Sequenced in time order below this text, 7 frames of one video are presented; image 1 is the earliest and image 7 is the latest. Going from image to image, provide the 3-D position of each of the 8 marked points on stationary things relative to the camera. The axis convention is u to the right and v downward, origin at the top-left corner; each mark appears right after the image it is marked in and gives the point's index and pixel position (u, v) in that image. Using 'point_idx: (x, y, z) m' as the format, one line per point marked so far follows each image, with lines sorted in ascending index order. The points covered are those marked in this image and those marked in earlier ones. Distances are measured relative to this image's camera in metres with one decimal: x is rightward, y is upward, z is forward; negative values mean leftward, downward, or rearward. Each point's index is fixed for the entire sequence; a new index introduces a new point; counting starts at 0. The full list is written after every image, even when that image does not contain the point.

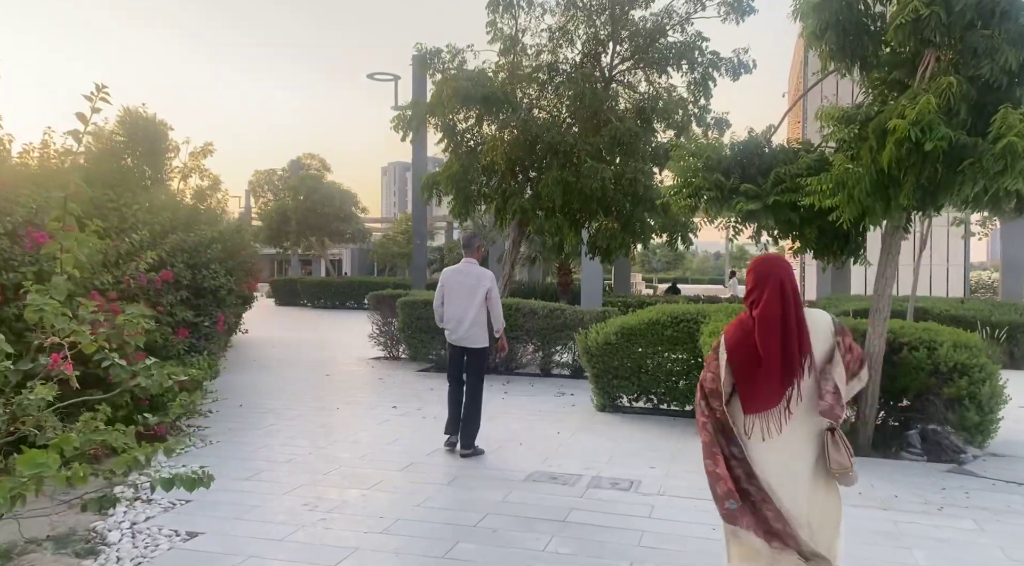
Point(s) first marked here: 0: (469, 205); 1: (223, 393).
0: (-0.6, +1.1, +13.5) m
1: (-3.5, -1.3, +11.6) m
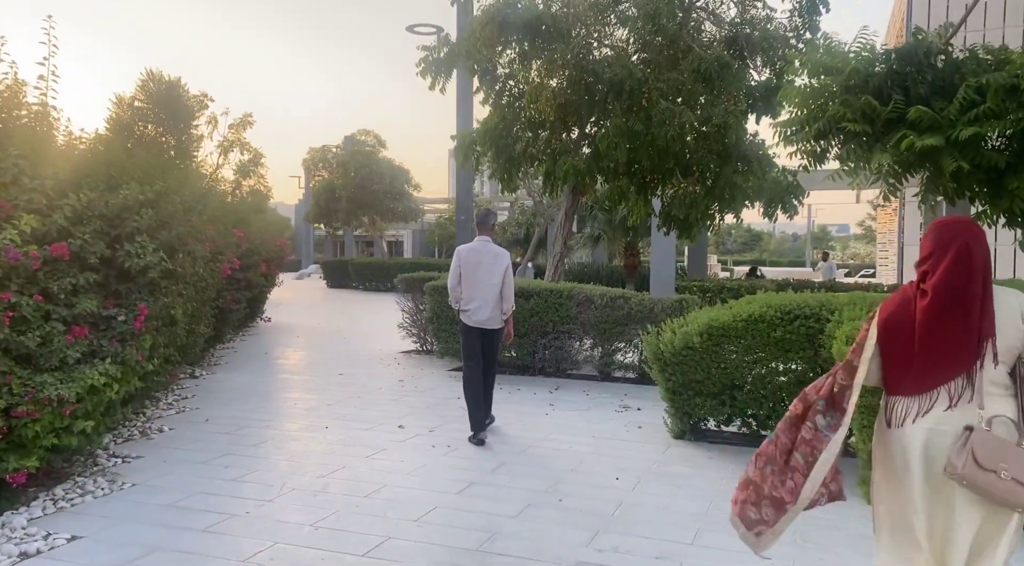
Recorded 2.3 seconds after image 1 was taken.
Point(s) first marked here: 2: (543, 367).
0: (0.0, +1.3, +11.0) m
1: (-3.0, -1.1, +9.3) m
2: (+0.3, -0.9, +10.7) m
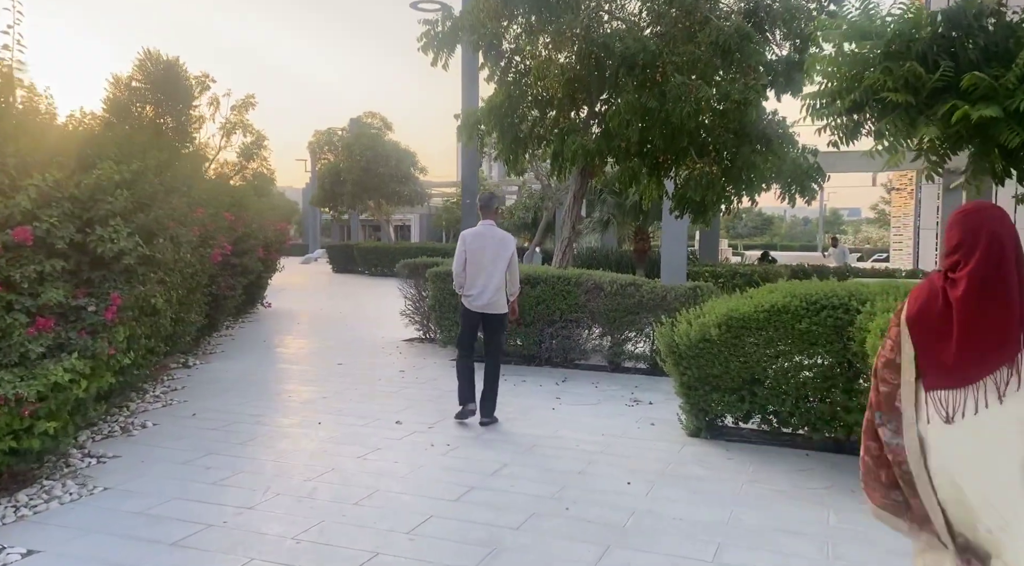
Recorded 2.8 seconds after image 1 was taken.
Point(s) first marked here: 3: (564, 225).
0: (+0.1, +1.5, +10.5) m
1: (-3.0, -1.0, +8.8) m
2: (+0.4, -0.8, +10.2) m
3: (+0.6, +0.7, +11.2) m
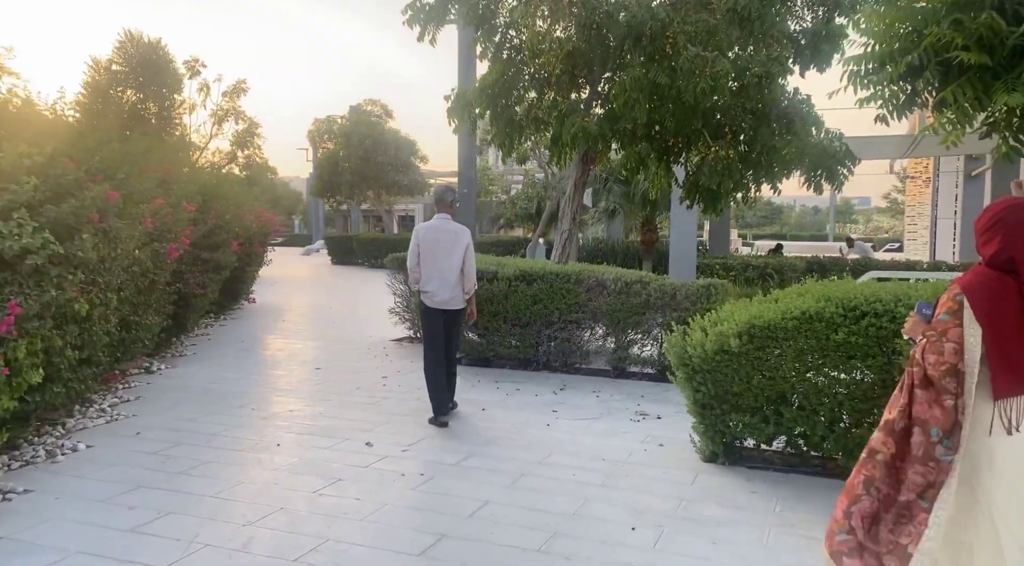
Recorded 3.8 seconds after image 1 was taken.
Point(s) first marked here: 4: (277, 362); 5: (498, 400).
0: (0.0, +1.5, +9.5) m
1: (-3.1, -1.0, +7.9) m
2: (+0.3, -0.7, +9.3) m
3: (+0.6, +0.7, +10.3) m
4: (-2.5, -0.9, +10.3) m
5: (-0.1, -1.0, +7.8) m
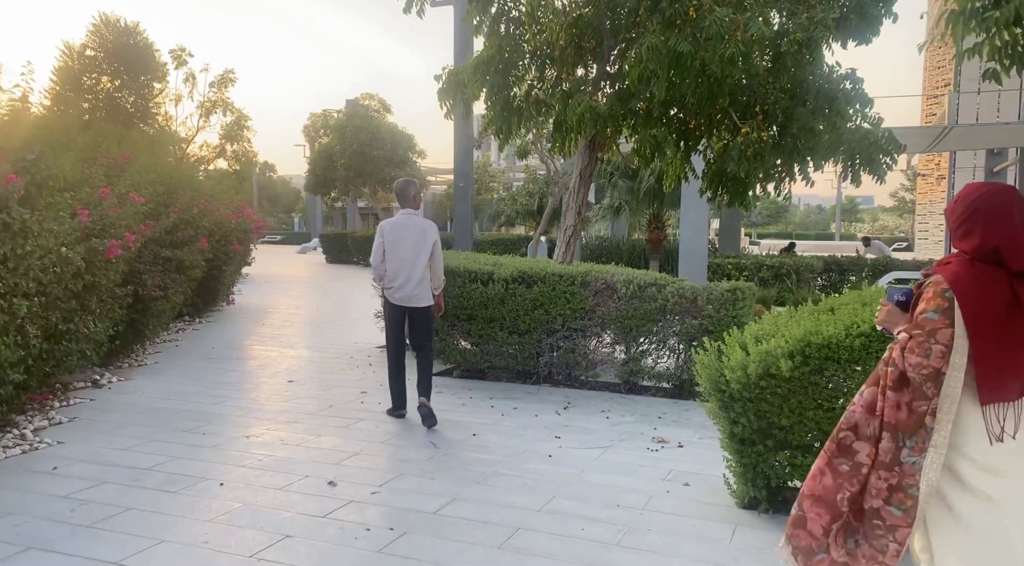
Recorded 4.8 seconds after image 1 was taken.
0: (0.0, +1.5, +8.4) m
1: (-3.1, -1.0, +6.8) m
2: (+0.3, -0.8, +8.2) m
3: (+0.5, +0.7, +9.2) m
4: (-2.6, -0.9, +9.2) m
5: (-0.2, -1.0, +6.7) m
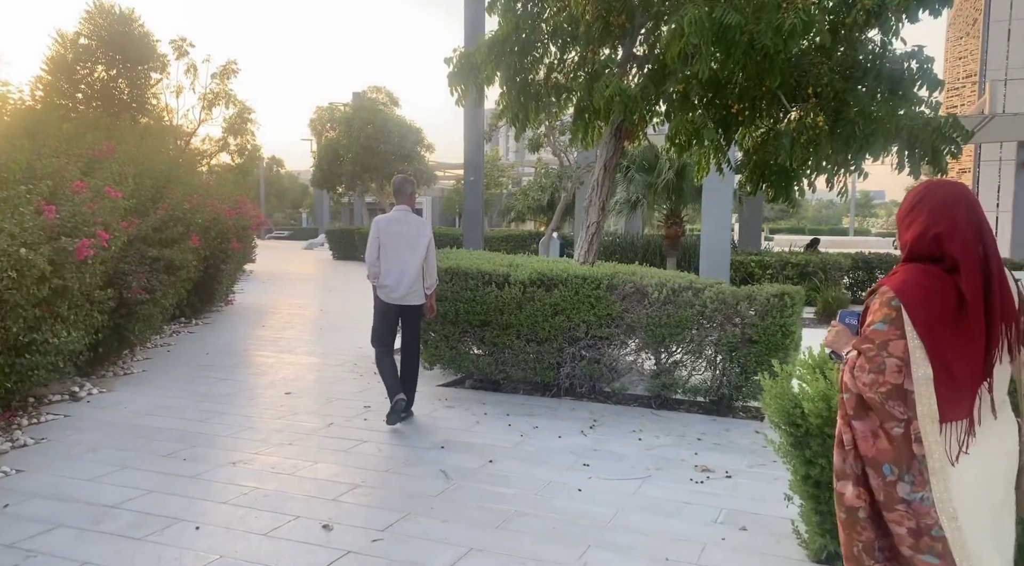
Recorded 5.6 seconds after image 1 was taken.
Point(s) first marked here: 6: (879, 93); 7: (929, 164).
0: (+0.2, +1.4, +7.6) m
1: (-2.9, -1.0, +6.1) m
2: (+0.5, -0.8, +7.4) m
3: (+0.7, +0.7, +8.4) m
4: (-2.4, -0.9, +8.5) m
5: (0.0, -1.0, +5.9) m
6: (+2.3, +1.2, +6.0) m
7: (+2.7, +0.8, +6.0) m
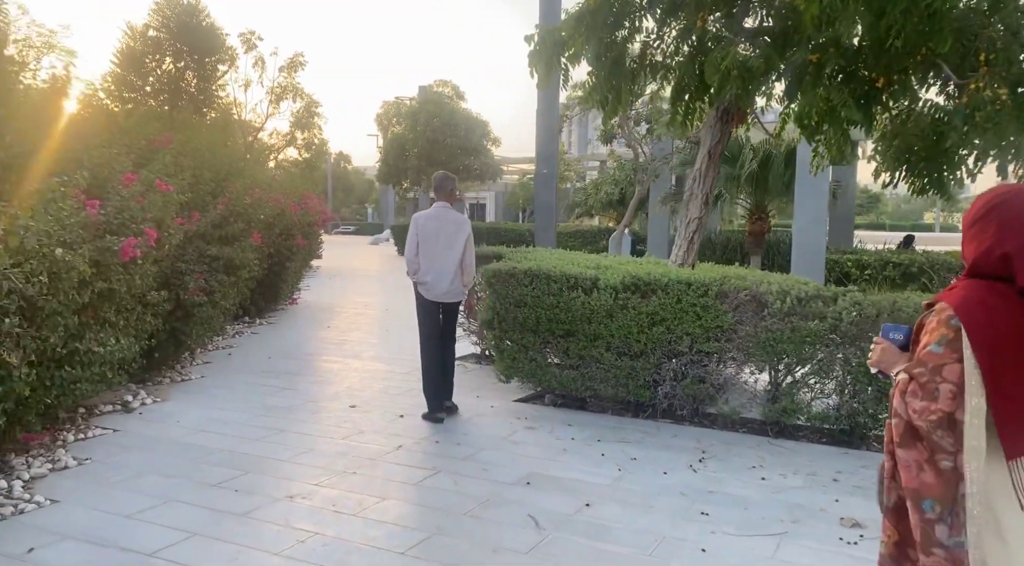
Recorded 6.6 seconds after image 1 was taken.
0: (+0.8, +1.4, +6.8) m
1: (-2.4, -1.0, +5.4) m
2: (+1.1, -0.8, +6.5) m
3: (+1.4, +0.6, +7.5) m
4: (-1.7, -0.9, +7.8) m
5: (+0.5, -1.1, +5.1) m
6: (+2.9, +1.1, +4.9) m
7: (+3.3, +0.7, +5.0) m
